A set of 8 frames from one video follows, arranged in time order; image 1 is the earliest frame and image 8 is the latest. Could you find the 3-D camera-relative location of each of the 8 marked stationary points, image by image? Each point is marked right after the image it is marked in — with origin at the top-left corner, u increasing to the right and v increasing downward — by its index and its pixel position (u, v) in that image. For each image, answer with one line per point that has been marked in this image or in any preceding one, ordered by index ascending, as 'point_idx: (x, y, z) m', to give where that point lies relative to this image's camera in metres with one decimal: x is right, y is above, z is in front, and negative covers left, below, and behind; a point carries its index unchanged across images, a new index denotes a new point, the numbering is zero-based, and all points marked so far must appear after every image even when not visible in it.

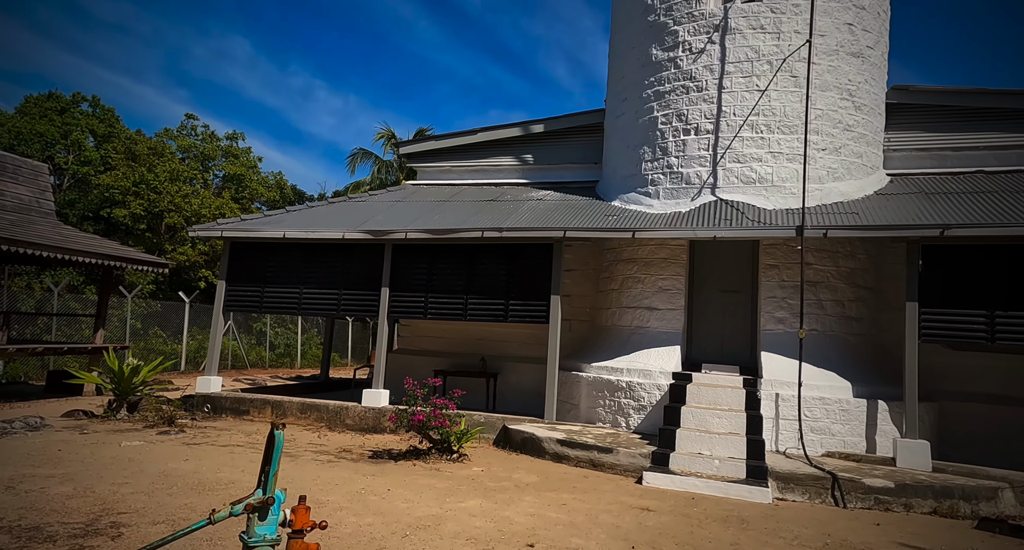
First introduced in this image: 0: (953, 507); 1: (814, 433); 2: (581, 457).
0: (+4.3, -2.2, +6.8) m
1: (+3.6, -1.9, +8.3) m
2: (+0.8, -2.1, +7.9) m
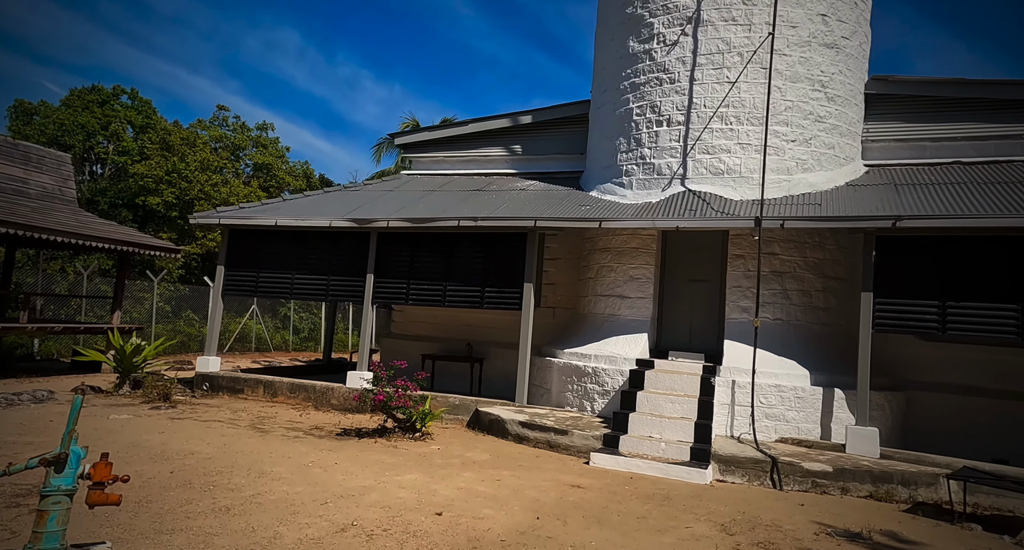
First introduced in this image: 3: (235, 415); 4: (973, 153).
0: (+3.8, -2.1, +6.9) m
1: (+3.1, -1.8, +8.5) m
2: (+0.3, -2.0, +8.3) m
3: (-3.7, -1.9, +9.4) m
4: (+6.5, +1.7, +9.7) m
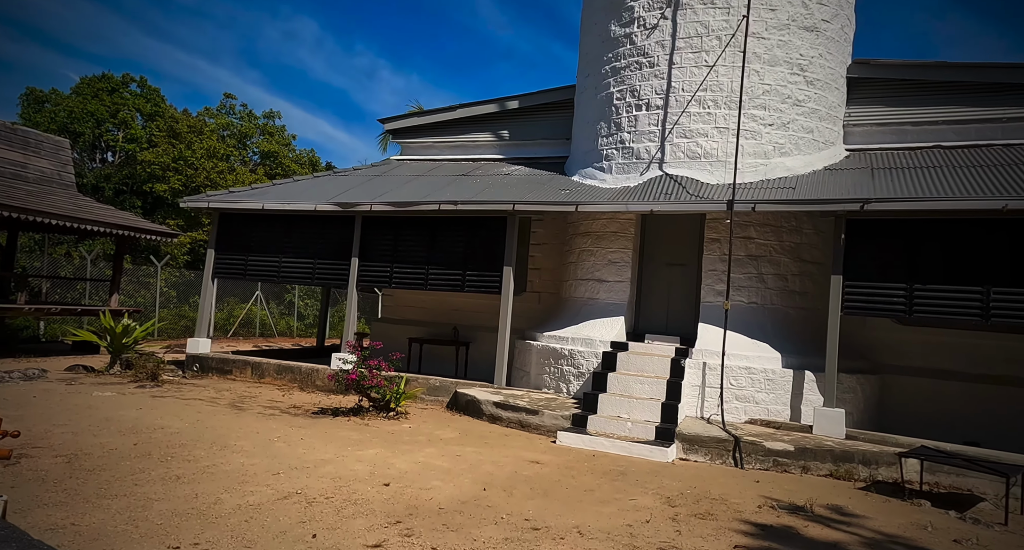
0: (+3.4, -2.0, +7.0) m
1: (+2.8, -1.6, +8.6) m
2: (0.0, -1.7, +8.4) m
3: (-4.0, -1.6, +9.6) m
4: (+6.2, +1.9, +9.7) m
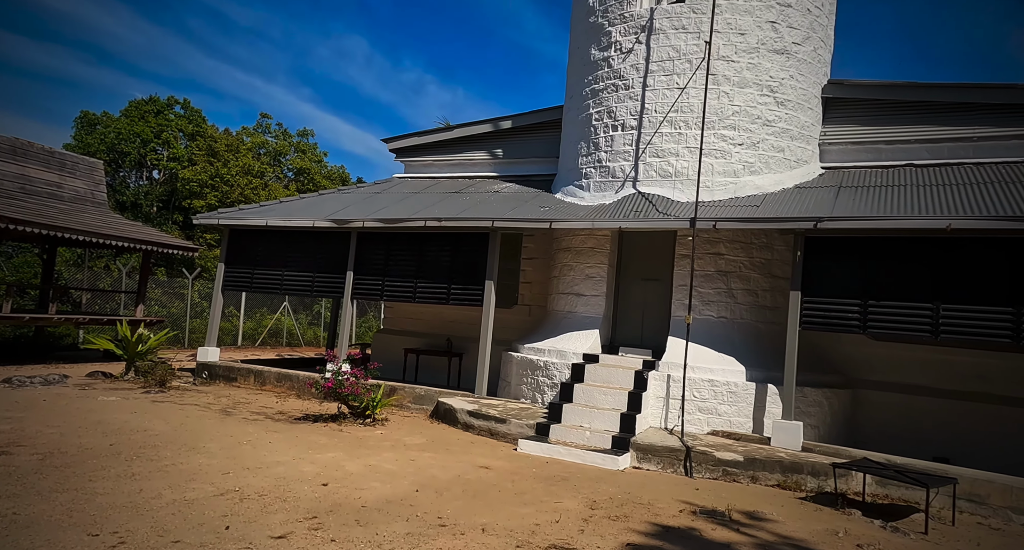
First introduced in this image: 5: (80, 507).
0: (+3.0, -2.1, +7.2) m
1: (+2.4, -1.7, +8.8) m
2: (-0.4, -1.9, +8.8) m
3: (-4.3, -1.8, +10.2) m
4: (+5.8, +1.7, +9.8) m
5: (-2.6, -1.4, +4.2) m
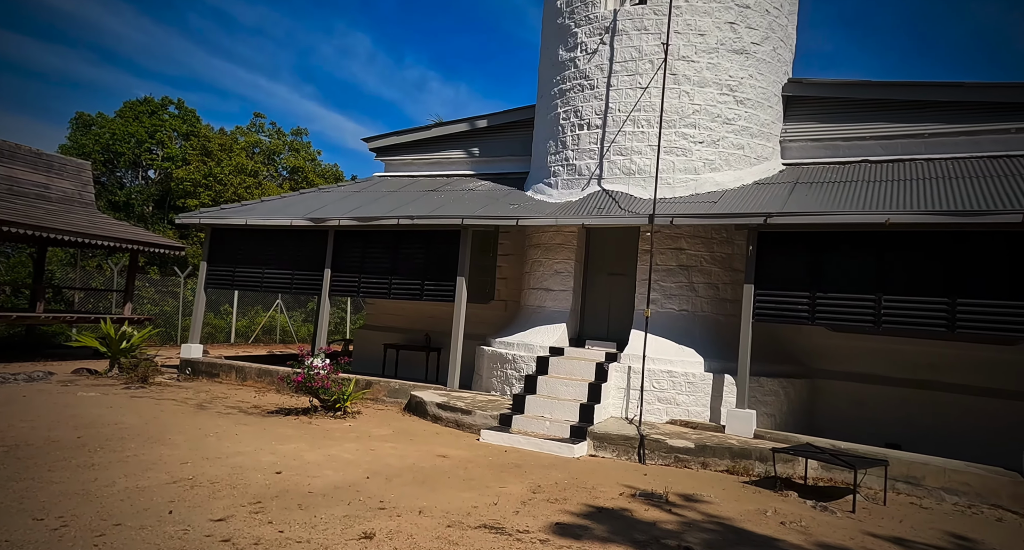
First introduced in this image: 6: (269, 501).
0: (+2.5, -2.1, +7.5) m
1: (+1.9, -1.7, +9.1) m
2: (-0.8, -1.9, +9.1) m
3: (-4.8, -1.8, +10.5) m
4: (+5.4, +1.8, +10.1) m
5: (-3.1, -1.4, +4.5) m
6: (-1.7, -1.5, +4.7) m
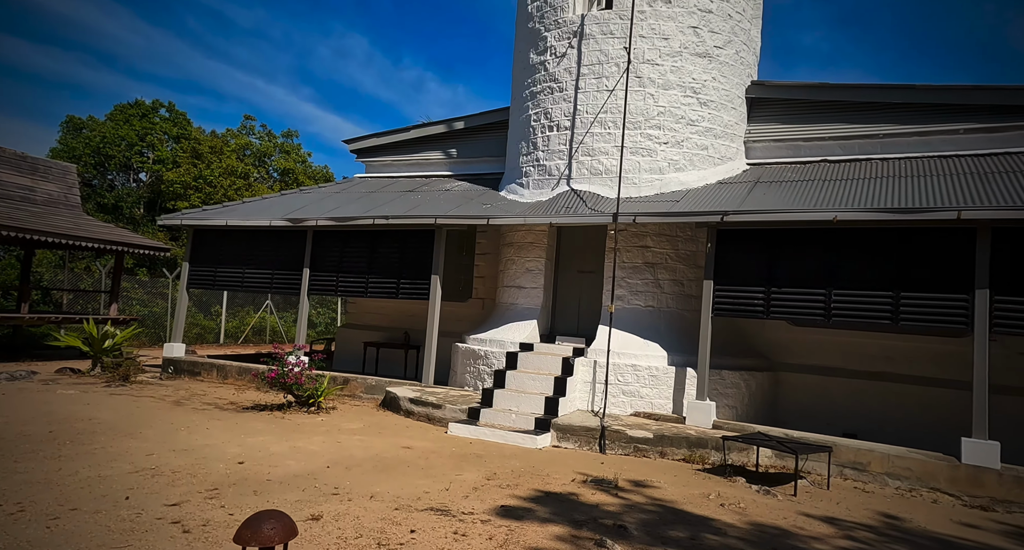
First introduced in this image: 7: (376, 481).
0: (+2.1, -2.0, +7.8) m
1: (+1.5, -1.6, +9.4) m
2: (-1.2, -1.9, +9.4) m
3: (-5.2, -1.8, +10.7) m
4: (+4.9, +1.8, +10.4) m
5: (-3.5, -1.4, +4.8) m
6: (-2.0, -1.5, +5.0) m
7: (-1.1, -1.6, +5.5) m
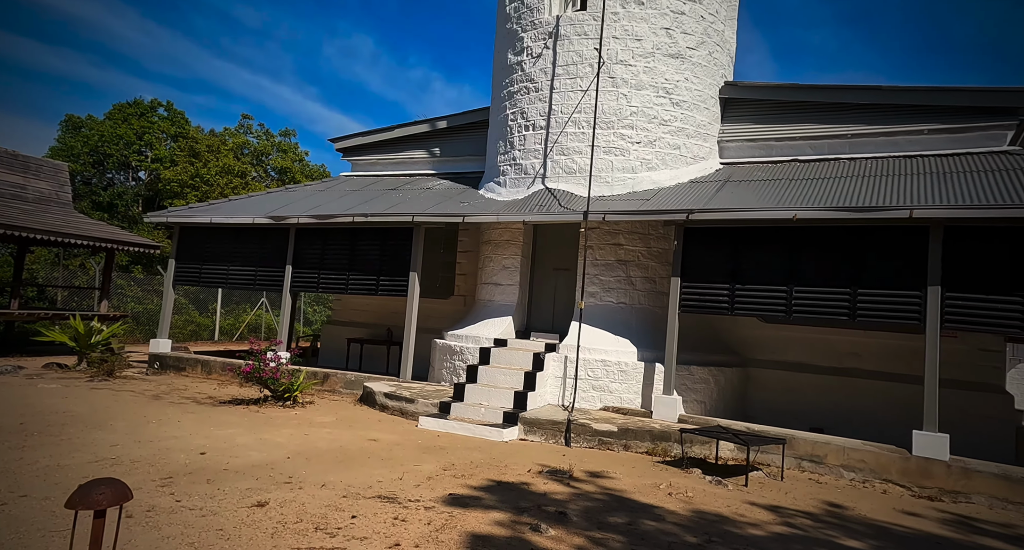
0: (+1.7, -2.0, +8.0) m
1: (+1.1, -1.6, +9.6) m
2: (-1.6, -1.8, +9.6) m
3: (-5.6, -1.8, +10.9) m
4: (+4.5, +1.9, +10.6) m
5: (-3.8, -1.4, +5.0) m
6: (-2.4, -1.5, +5.2) m
7: (-1.5, -1.6, +5.7) m
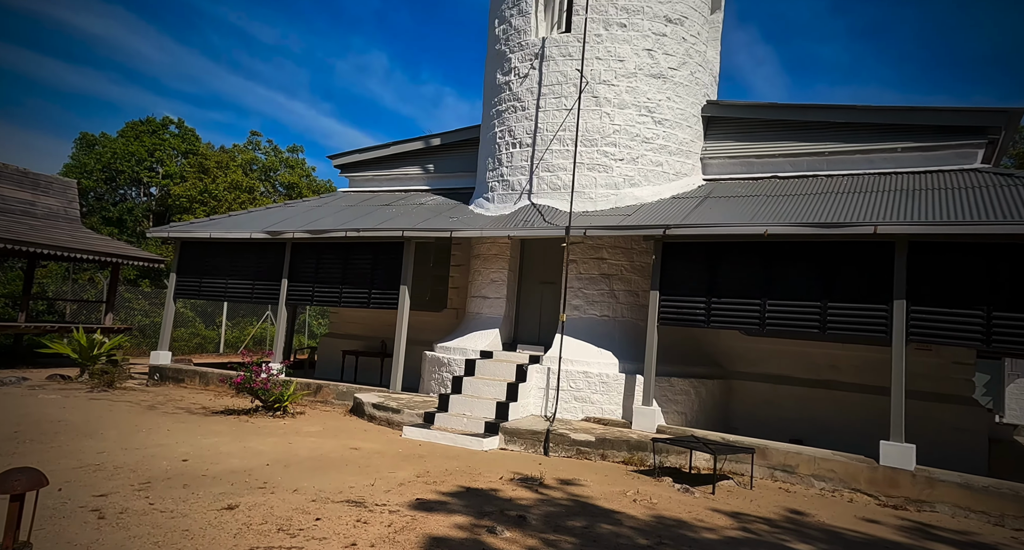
0: (+1.5, -2.2, +8.2) m
1: (+0.9, -1.8, +9.8) m
2: (-1.8, -2.0, +9.8) m
3: (-5.8, -2.0, +11.2) m
4: (+4.3, +1.7, +10.8) m
5: (-4.1, -1.5, +5.3) m
6: (-2.7, -1.6, +5.4) m
7: (-1.7, -1.7, +6.0) m
